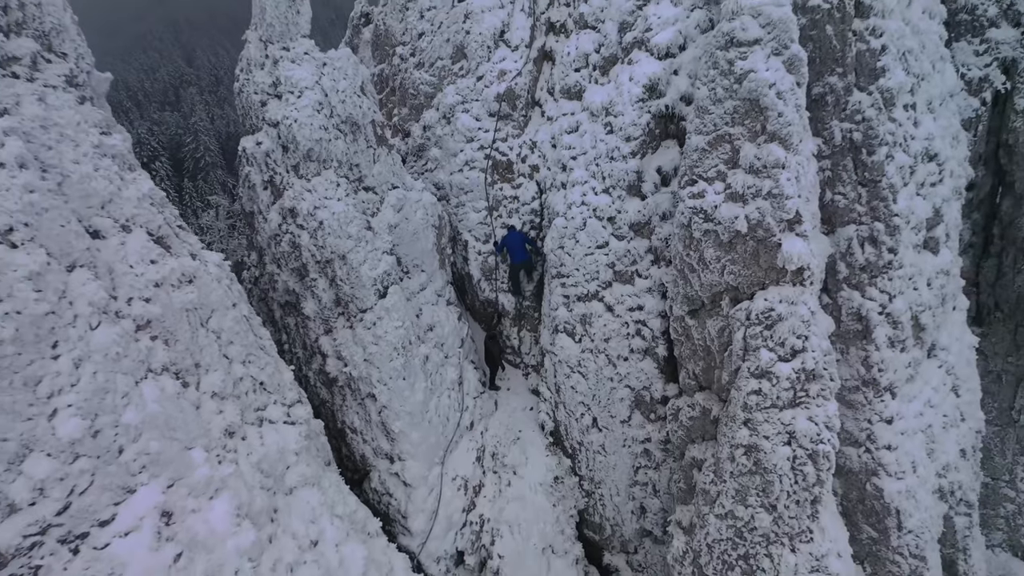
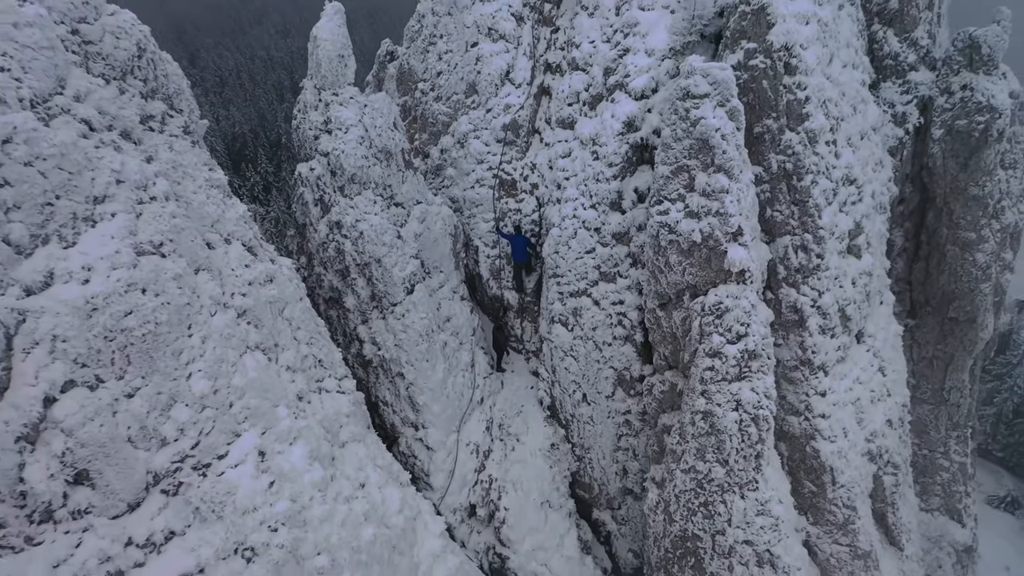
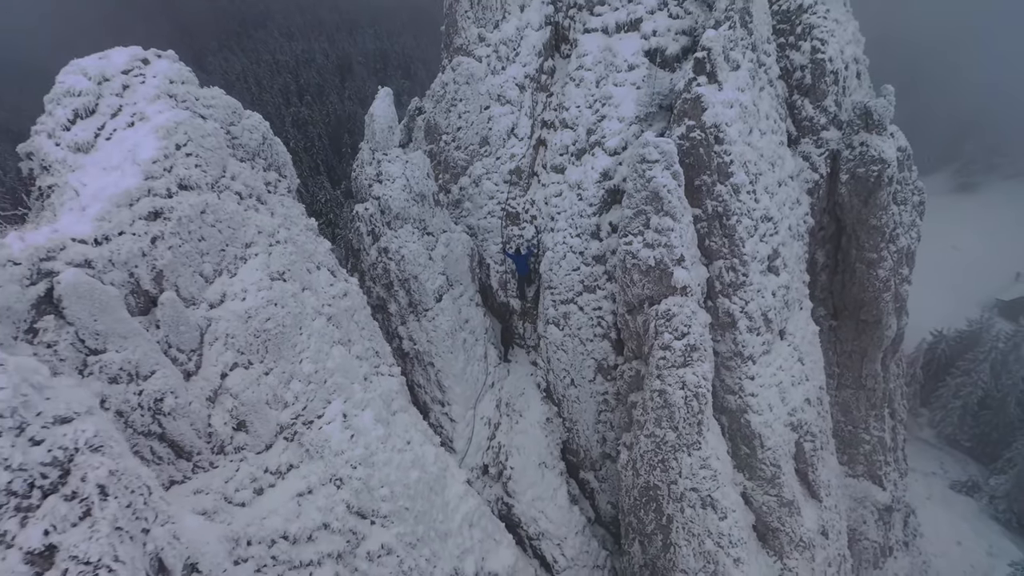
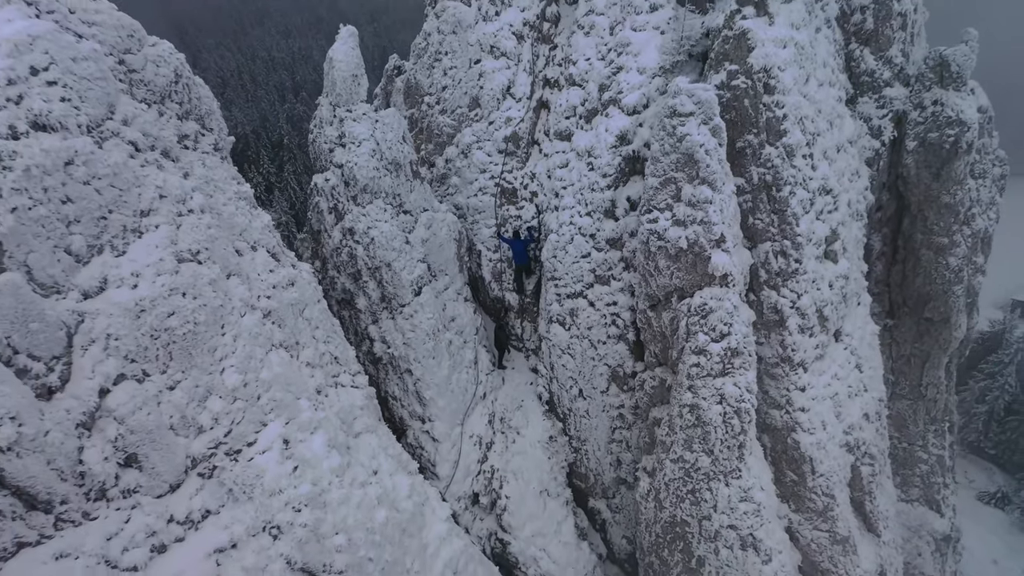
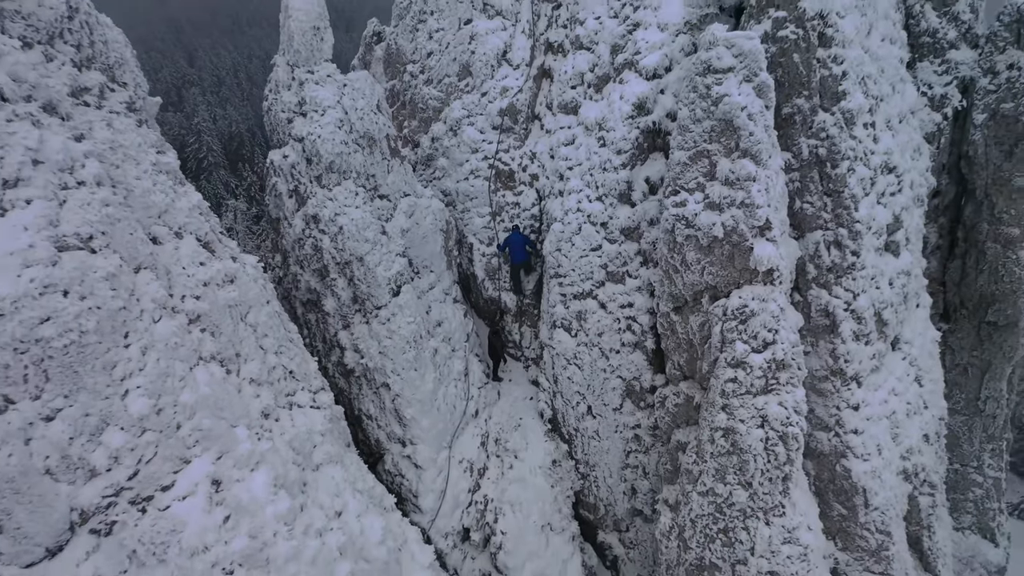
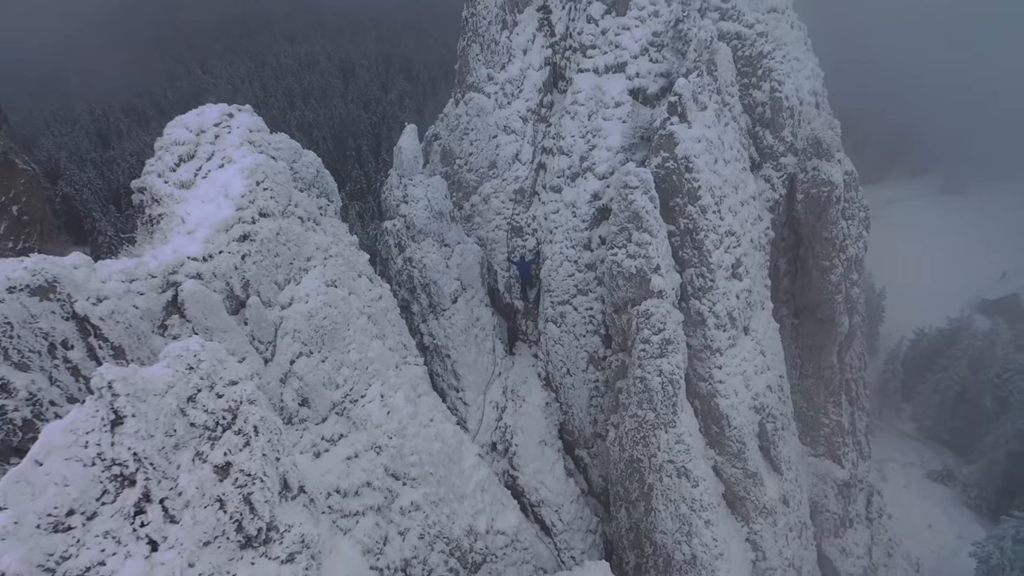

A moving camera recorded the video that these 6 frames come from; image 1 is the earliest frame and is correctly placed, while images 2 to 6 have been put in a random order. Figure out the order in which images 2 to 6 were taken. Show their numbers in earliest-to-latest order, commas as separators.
5, 2, 4, 3, 6
